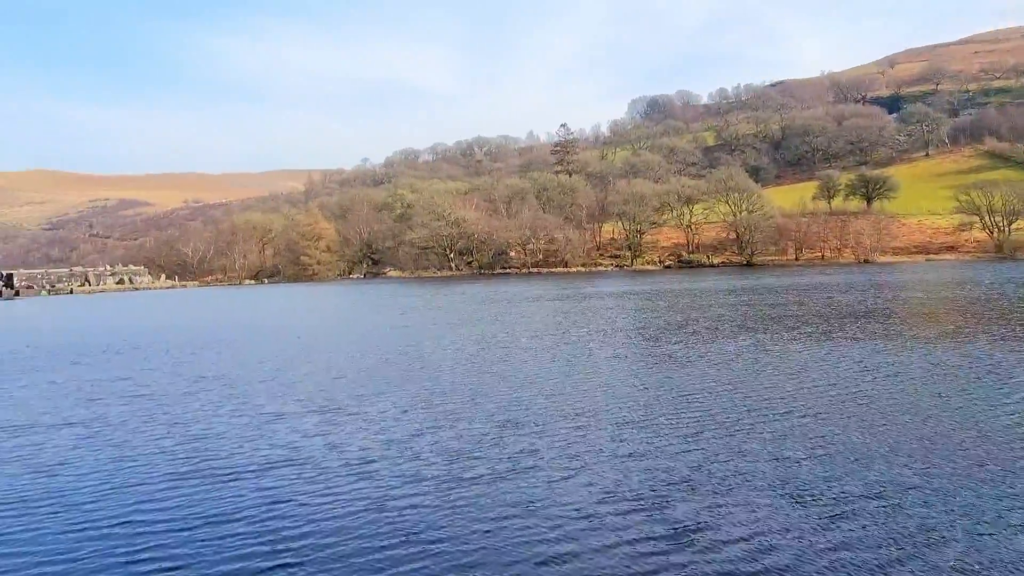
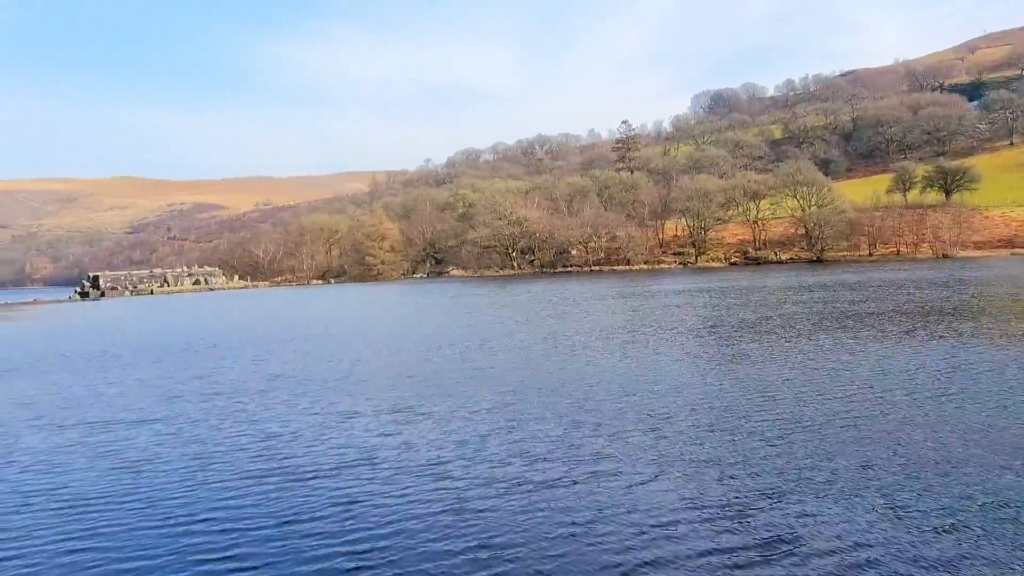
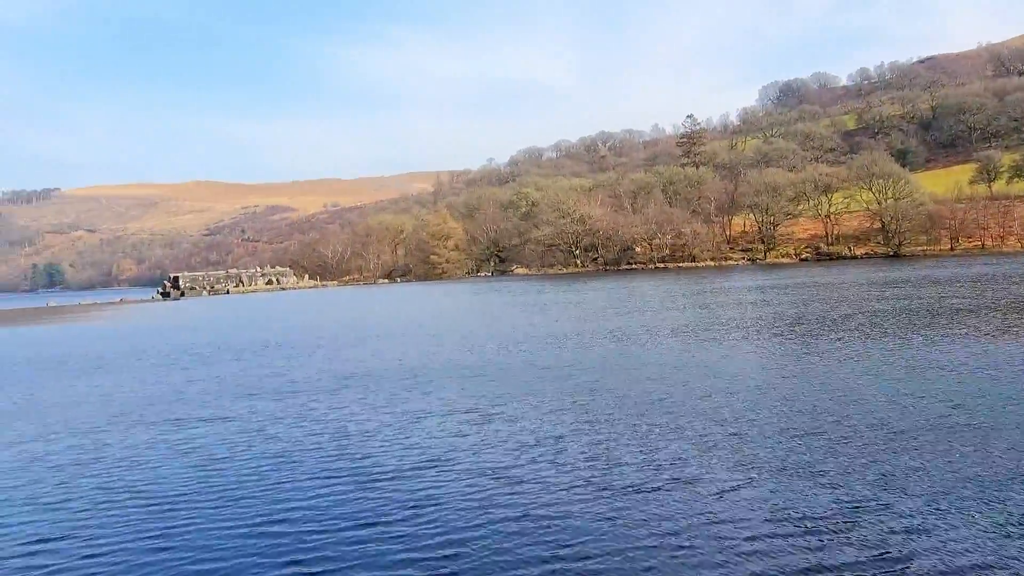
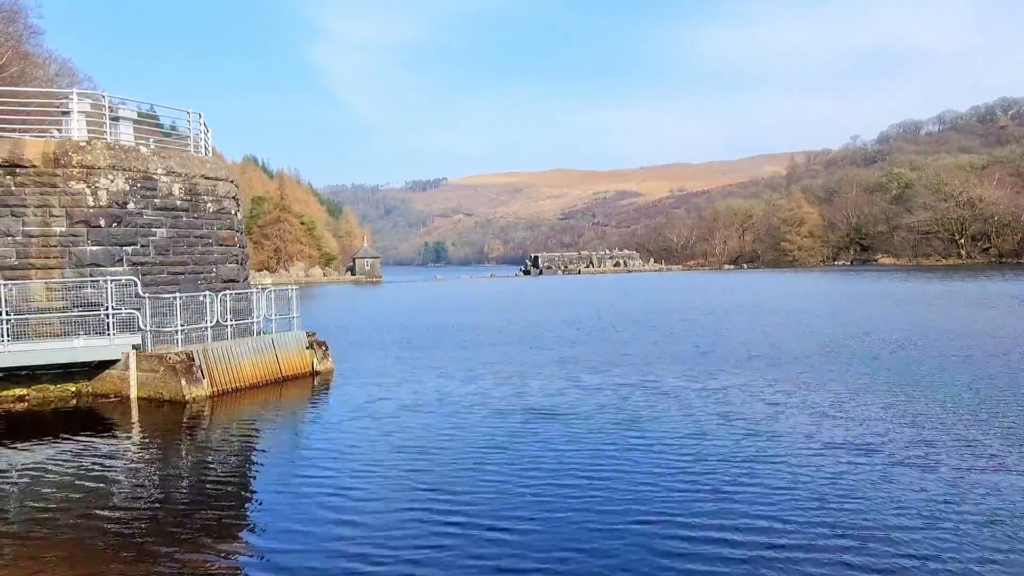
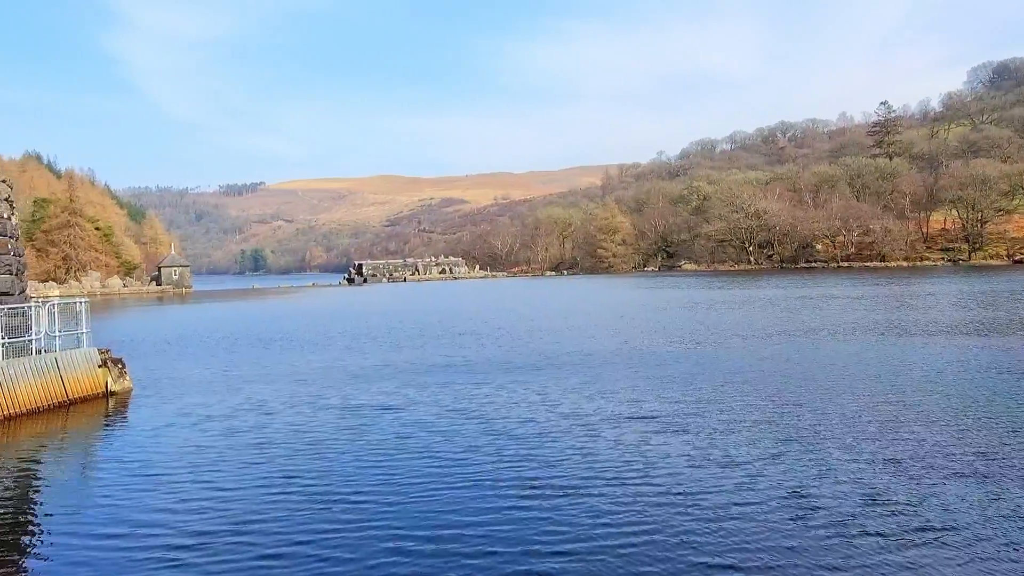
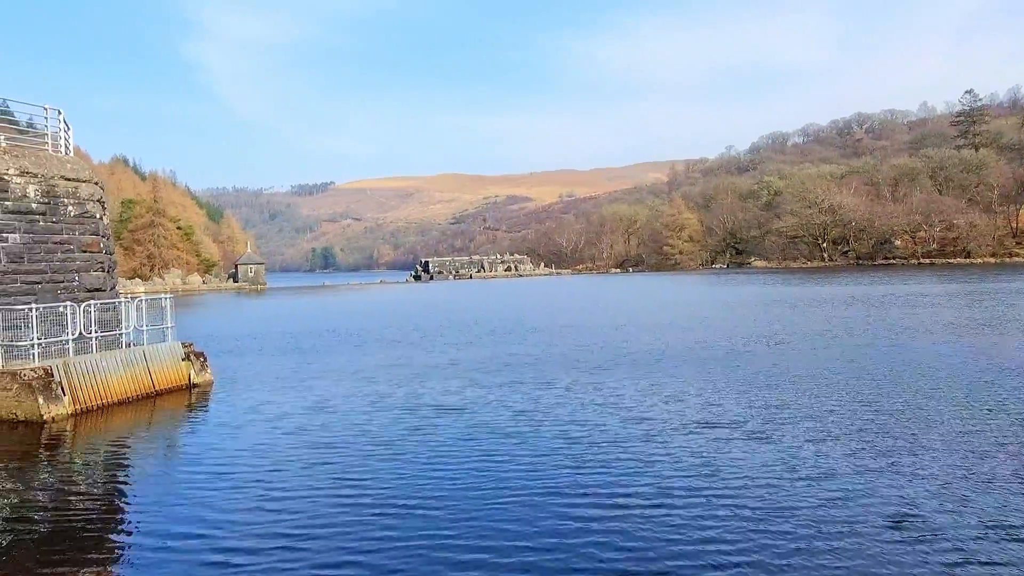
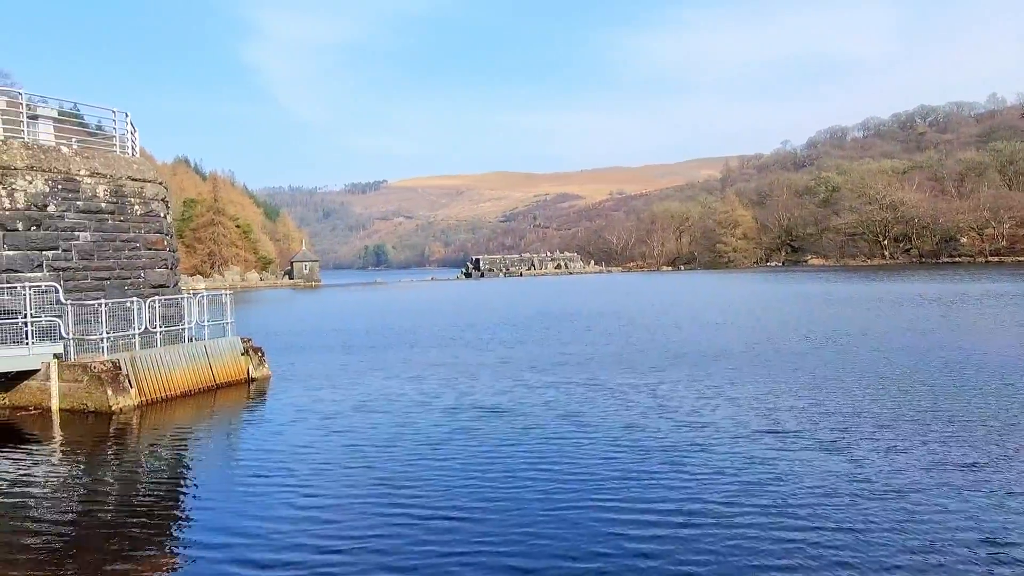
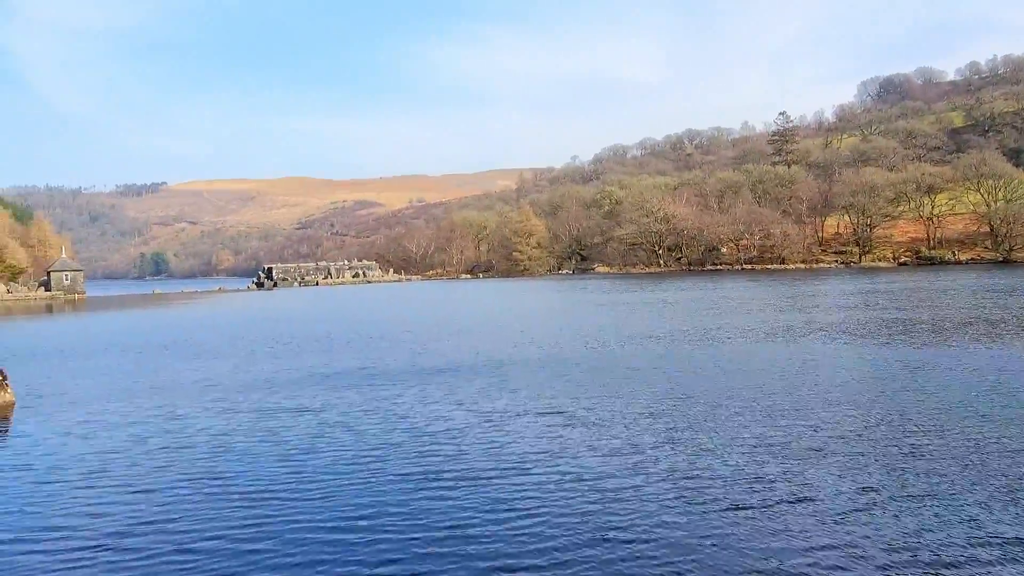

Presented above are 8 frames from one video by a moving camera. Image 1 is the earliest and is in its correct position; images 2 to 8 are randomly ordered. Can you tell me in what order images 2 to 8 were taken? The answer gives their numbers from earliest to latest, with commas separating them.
2, 3, 8, 5, 6, 7, 4
